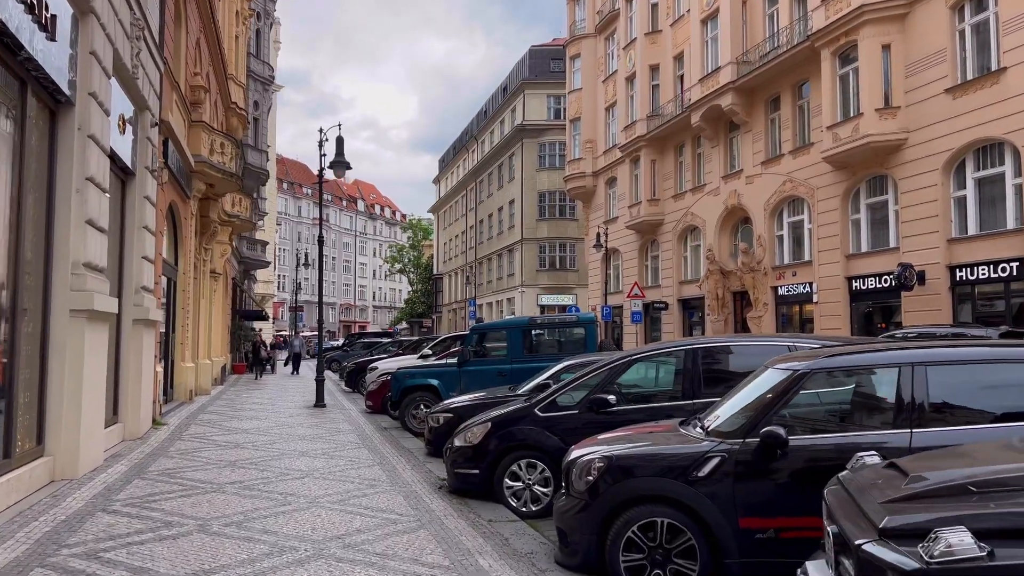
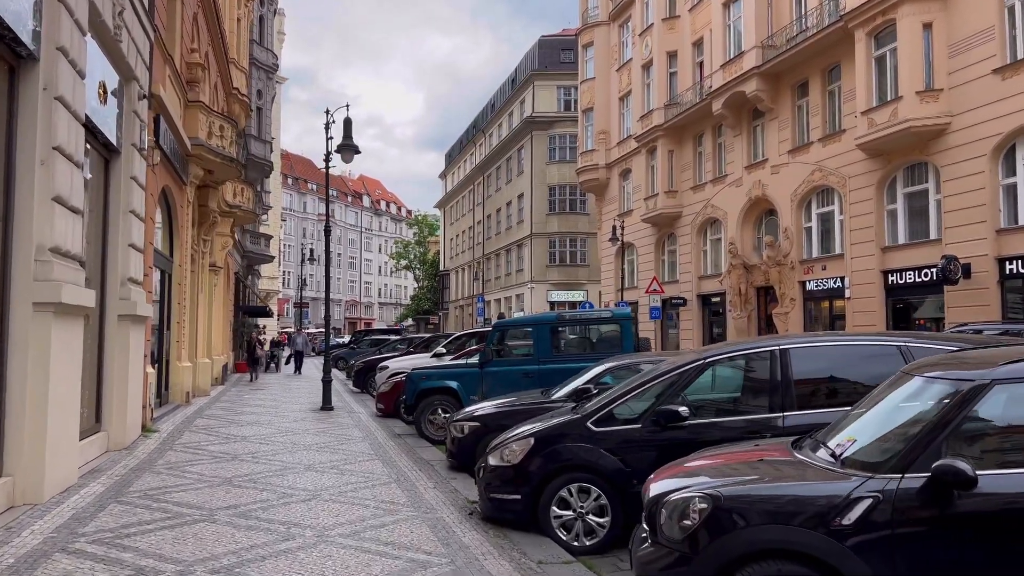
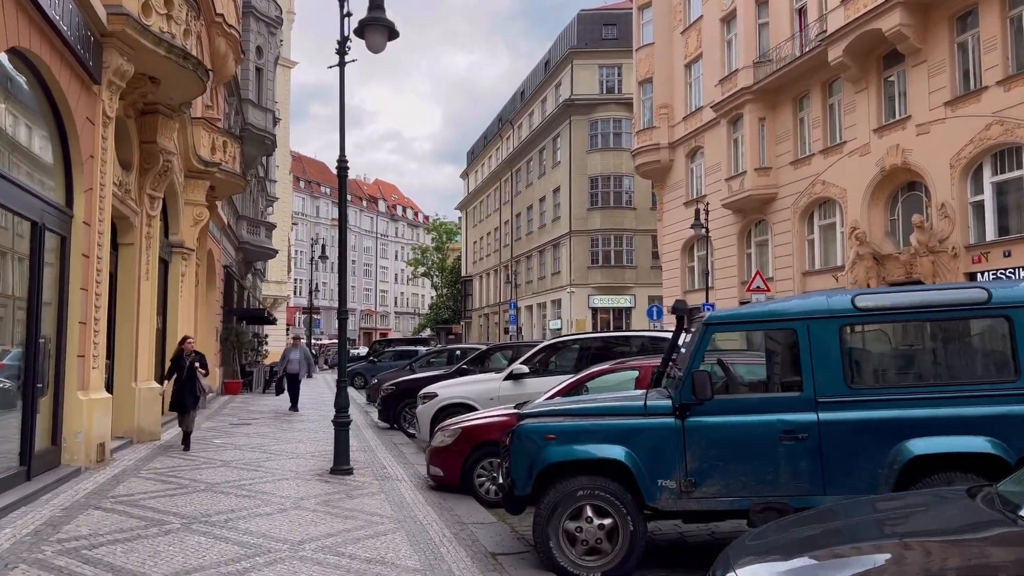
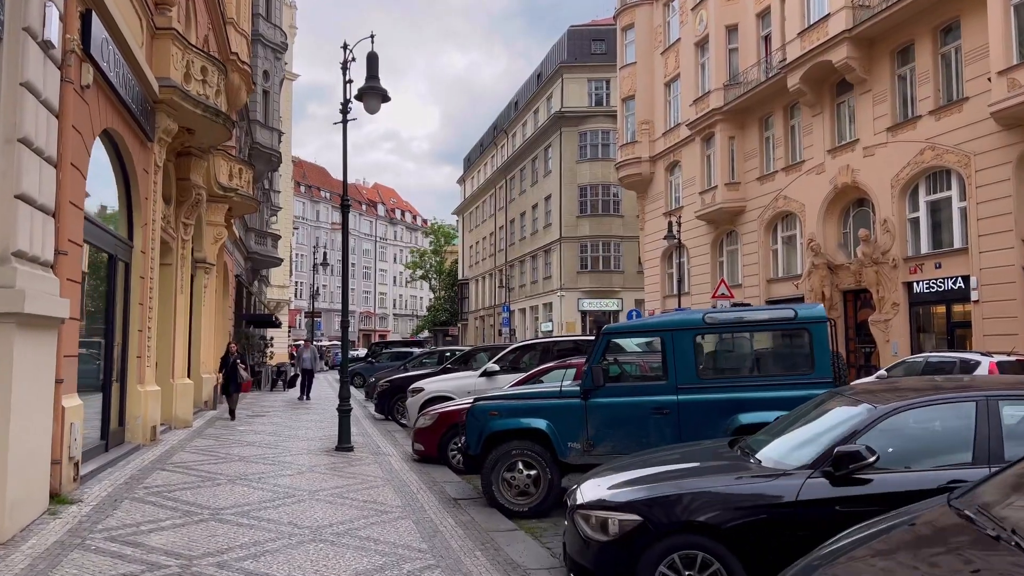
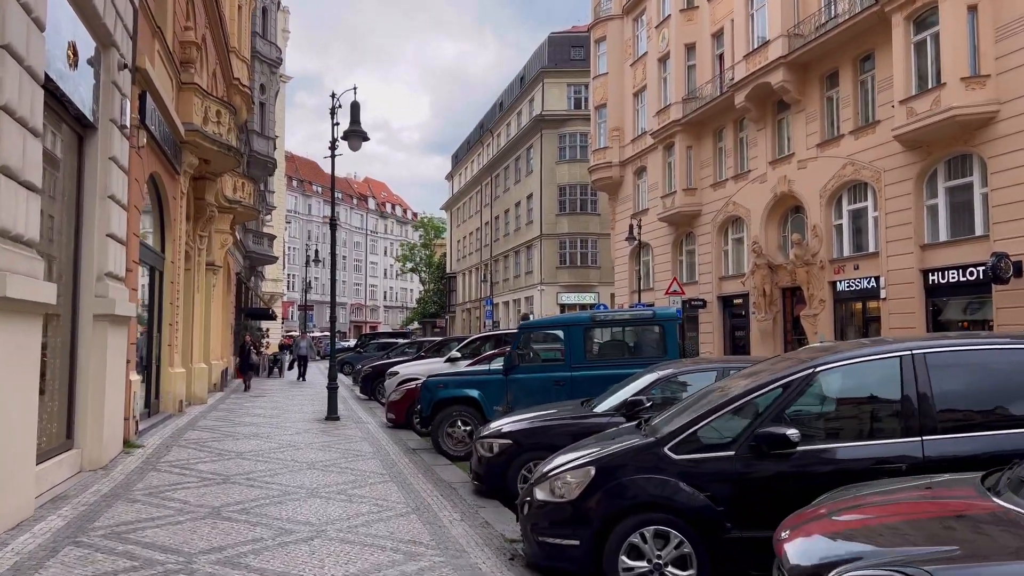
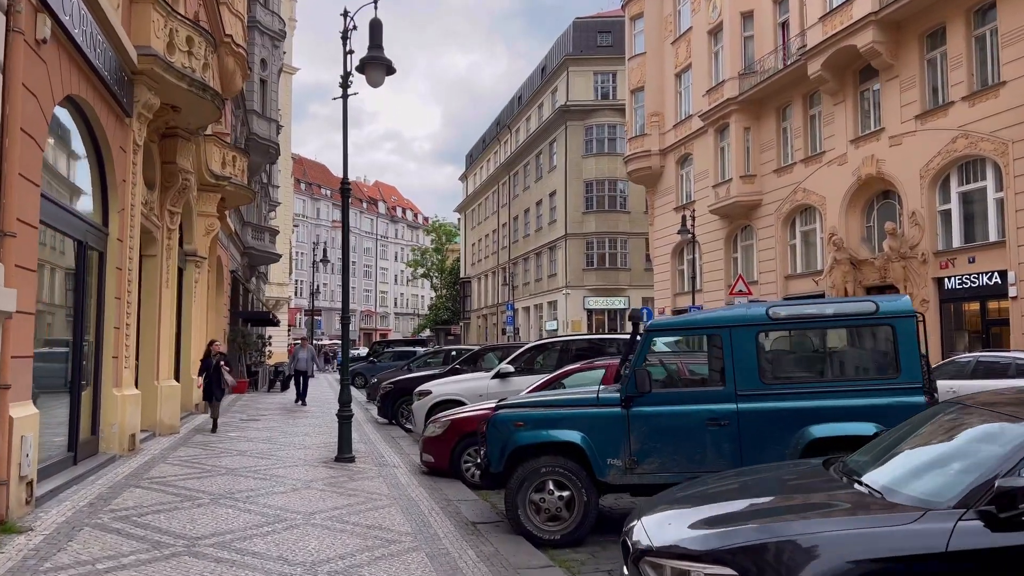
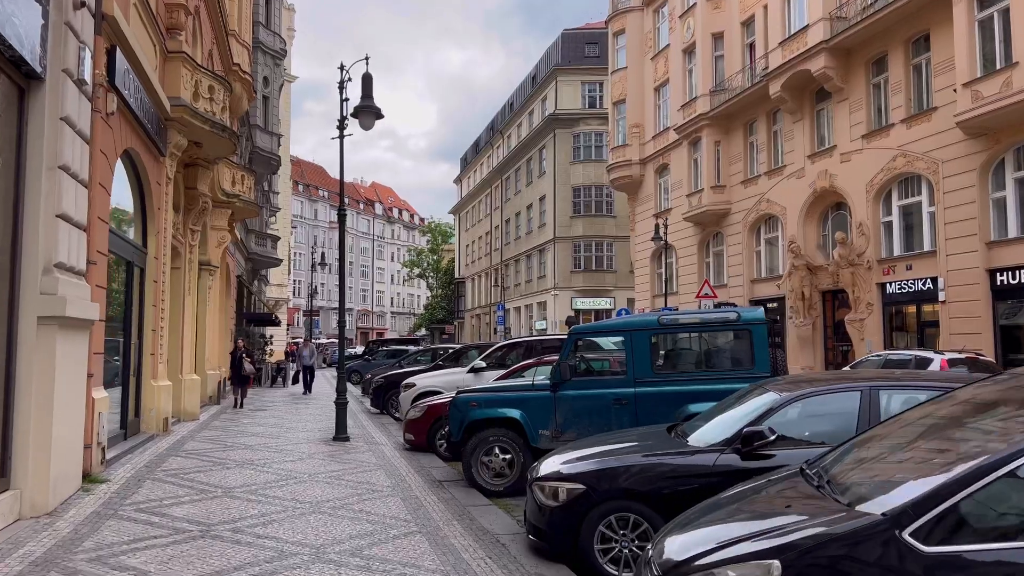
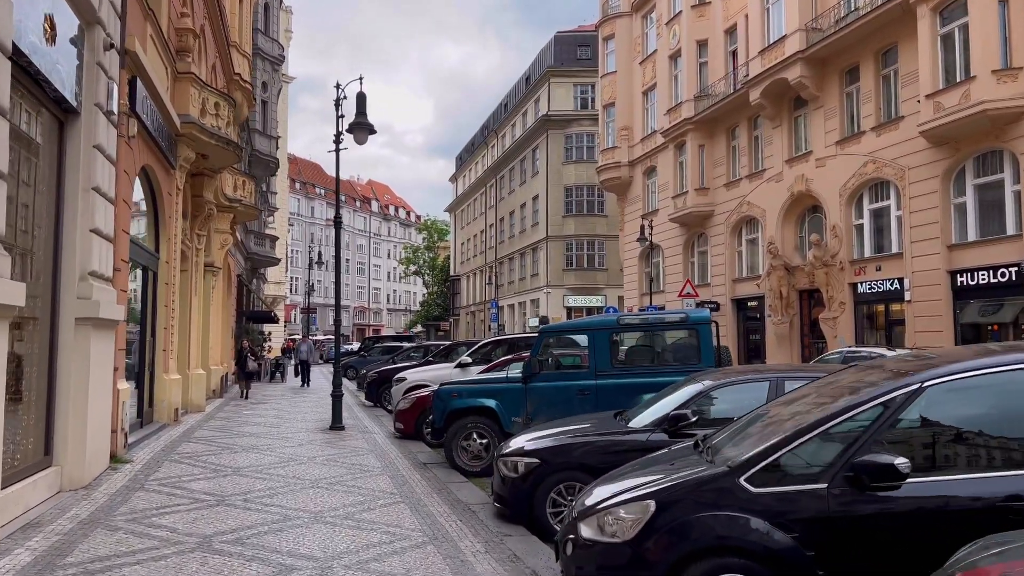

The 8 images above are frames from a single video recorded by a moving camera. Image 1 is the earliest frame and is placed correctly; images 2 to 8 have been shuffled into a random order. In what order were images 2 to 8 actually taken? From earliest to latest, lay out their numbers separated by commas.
2, 5, 8, 7, 4, 6, 3
